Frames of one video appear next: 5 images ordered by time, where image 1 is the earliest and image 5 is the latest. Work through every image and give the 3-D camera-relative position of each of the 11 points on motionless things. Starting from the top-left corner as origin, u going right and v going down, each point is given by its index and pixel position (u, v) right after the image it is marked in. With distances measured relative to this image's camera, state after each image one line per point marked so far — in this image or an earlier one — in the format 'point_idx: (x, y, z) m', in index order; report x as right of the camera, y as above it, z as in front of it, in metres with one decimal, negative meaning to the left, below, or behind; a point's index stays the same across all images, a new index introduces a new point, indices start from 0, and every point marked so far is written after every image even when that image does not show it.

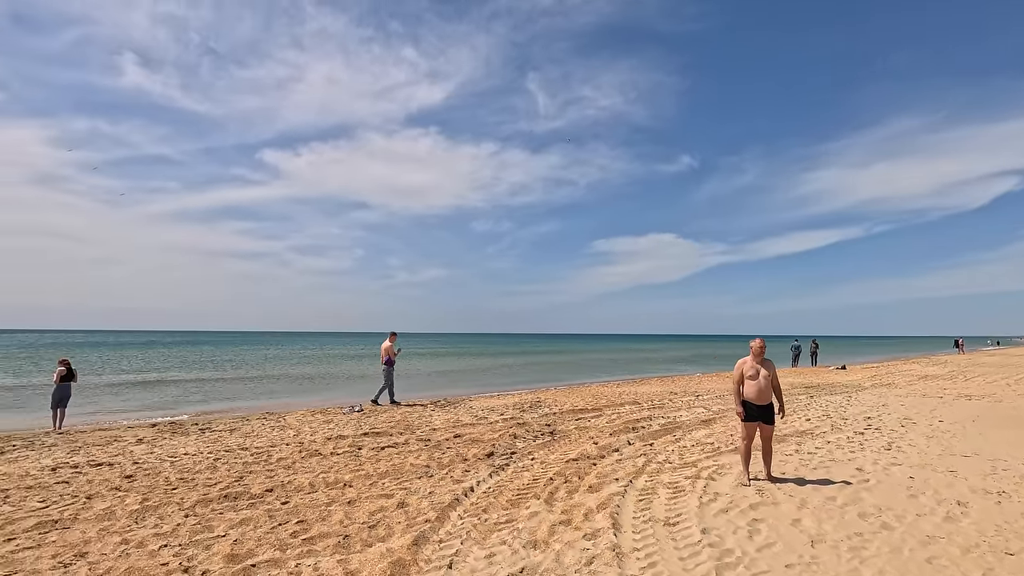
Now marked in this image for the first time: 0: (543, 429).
0: (+0.7, -3.2, +12.3) m
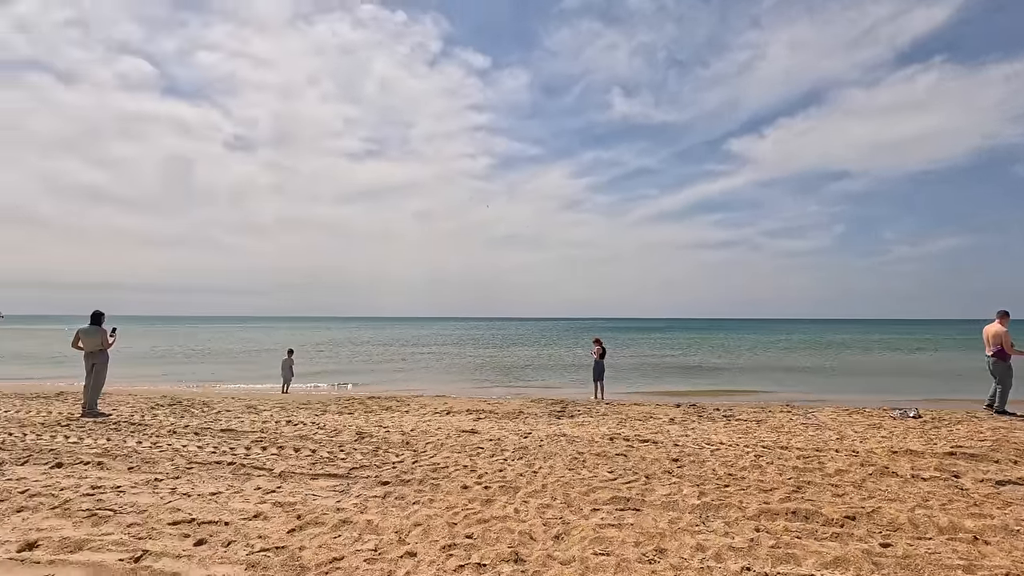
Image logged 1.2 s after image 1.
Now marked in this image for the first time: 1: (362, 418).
0: (+9.9, -2.4, +5.8) m
1: (-2.9, -2.5, +10.4) m
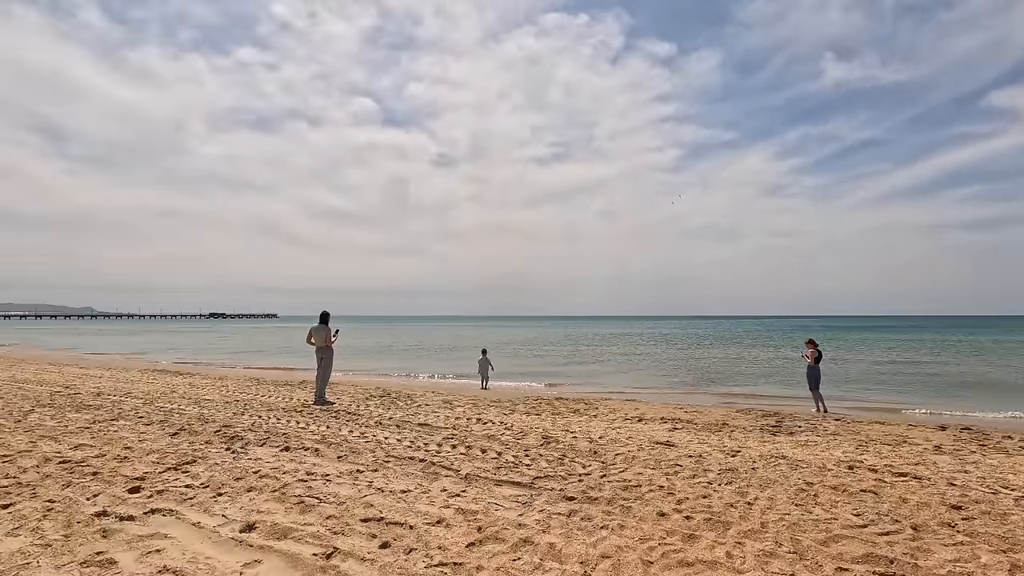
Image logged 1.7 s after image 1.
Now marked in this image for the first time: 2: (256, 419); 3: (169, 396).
0: (+11.1, -2.1, +1.4) m
1: (+0.7, -2.5, +10.1) m
2: (-4.7, -2.4, +9.8) m
3: (-8.1, -2.6, +12.7) m
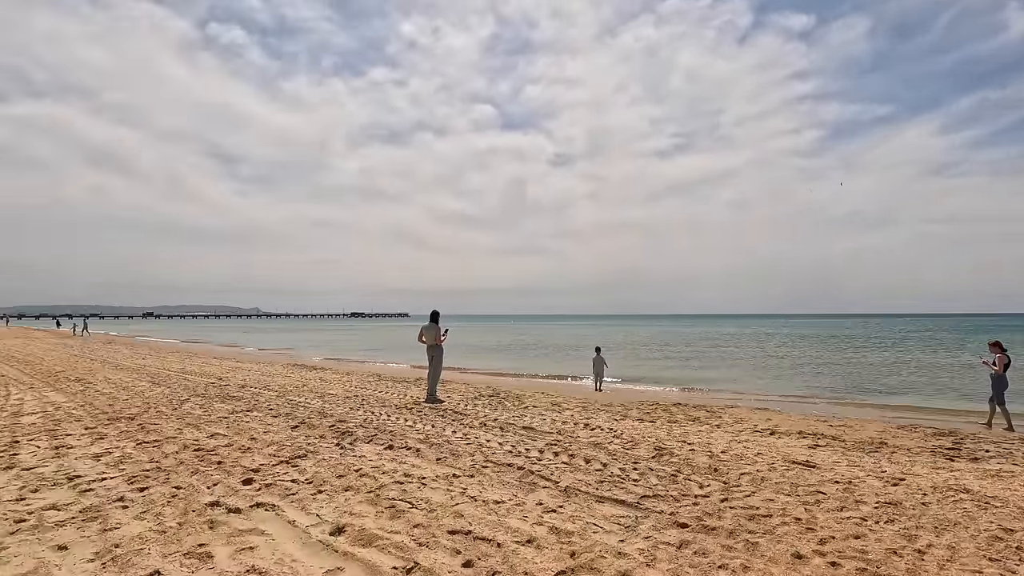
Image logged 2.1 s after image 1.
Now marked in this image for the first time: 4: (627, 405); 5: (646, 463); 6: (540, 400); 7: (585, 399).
0: (+10.9, -1.9, -1.6) m
1: (+2.6, -2.4, +9.2) m
2: (-2.7, -2.4, +10.1) m
3: (-5.4, -2.6, +13.6) m
4: (+2.5, -2.6, +11.8) m
5: (+1.7, -2.3, +6.9) m
6: (+0.7, -2.6, +12.5) m
7: (+1.7, -2.7, +12.8) m
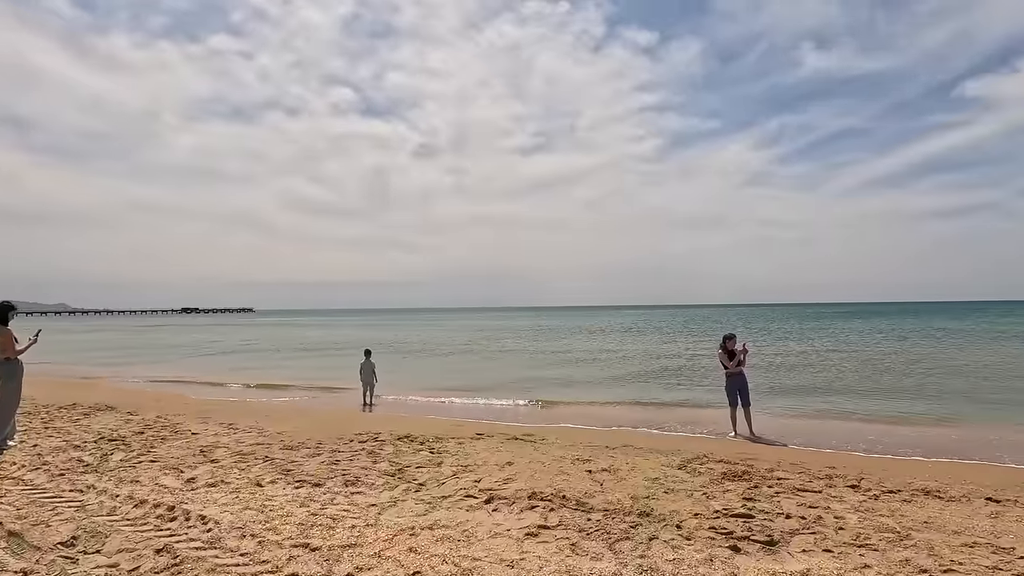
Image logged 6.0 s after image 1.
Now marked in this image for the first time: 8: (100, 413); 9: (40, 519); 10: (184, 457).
0: (+8.8, -1.8, -3.1) m
1: (-1.9, -2.1, +5.2) m
2: (-7.3, -2.1, +4.8) m
3: (-10.8, -2.2, +7.6) m
4: (-2.7, -2.3, +7.8) m
5: (-2.2, -2.0, +2.8) m
6: (-4.7, -2.3, +8.0) m
7: (-3.7, -2.3, +8.5) m
8: (-7.8, -2.3, +10.1) m
9: (-4.3, -2.1, +5.0) m
10: (-4.3, -2.3, +7.2) m
